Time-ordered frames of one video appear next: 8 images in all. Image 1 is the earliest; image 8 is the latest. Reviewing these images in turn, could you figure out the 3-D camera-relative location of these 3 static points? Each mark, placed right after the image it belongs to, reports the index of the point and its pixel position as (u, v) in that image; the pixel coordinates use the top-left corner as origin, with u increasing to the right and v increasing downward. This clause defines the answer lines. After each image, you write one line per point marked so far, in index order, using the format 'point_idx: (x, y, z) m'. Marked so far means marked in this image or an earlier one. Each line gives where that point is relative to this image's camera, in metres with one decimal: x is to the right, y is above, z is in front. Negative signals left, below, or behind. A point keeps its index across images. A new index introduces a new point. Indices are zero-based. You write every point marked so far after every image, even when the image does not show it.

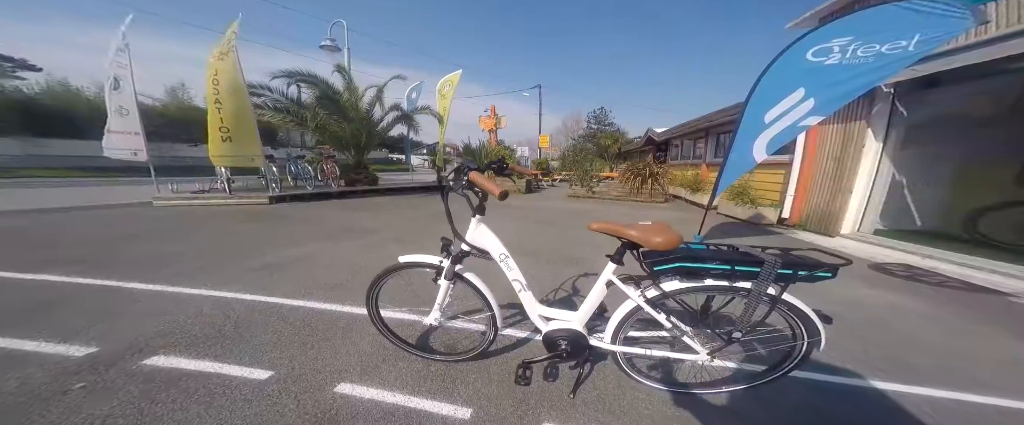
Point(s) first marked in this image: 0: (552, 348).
0: (+0.3, -1.0, +2.3) m
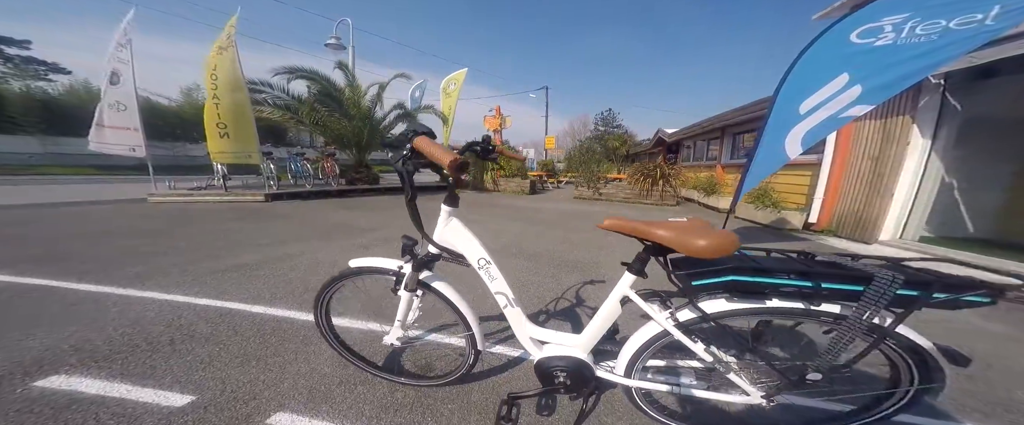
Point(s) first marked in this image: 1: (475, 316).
0: (+0.2, -1.0, +1.8) m
1: (-0.2, -0.6, +1.9) m
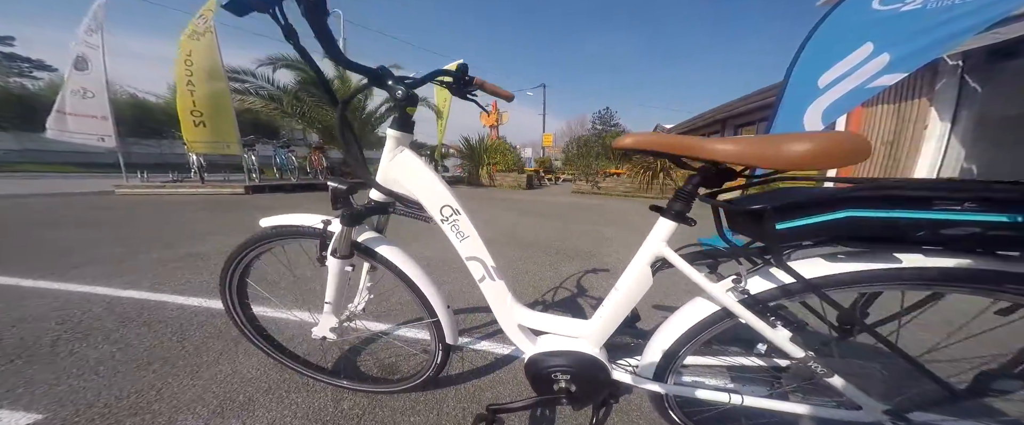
0: (+0.1, -0.7, +1.2) m
1: (-0.3, -0.4, +1.4) m
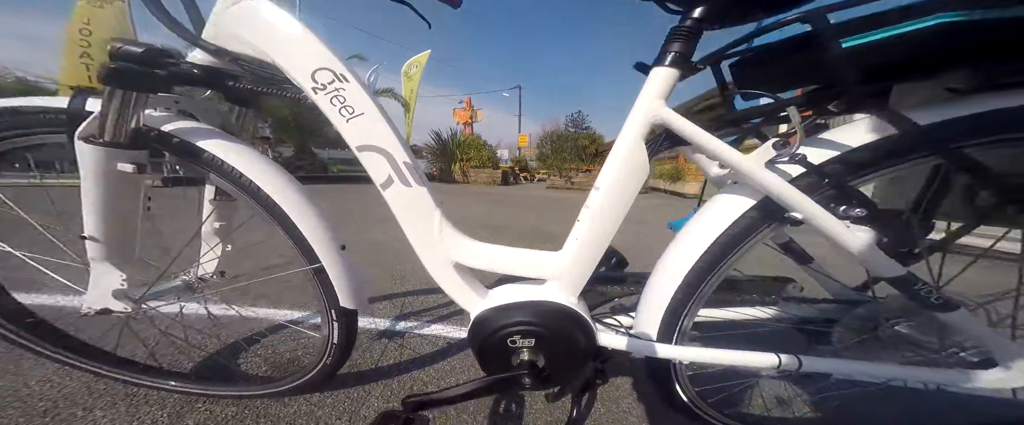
0: (-0.1, -0.4, +0.8) m
1: (-0.5, 0.0, +0.9) m
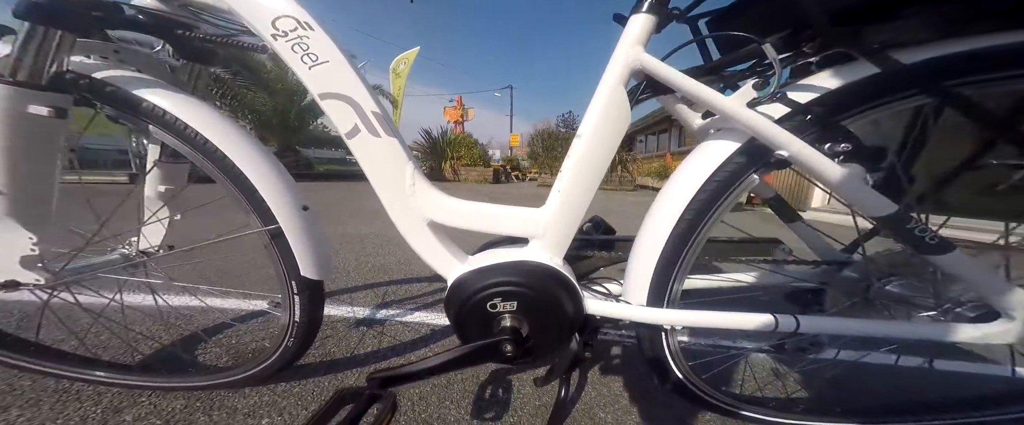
0: (-0.1, -0.3, +0.7) m
1: (-0.5, +0.1, +0.8) m
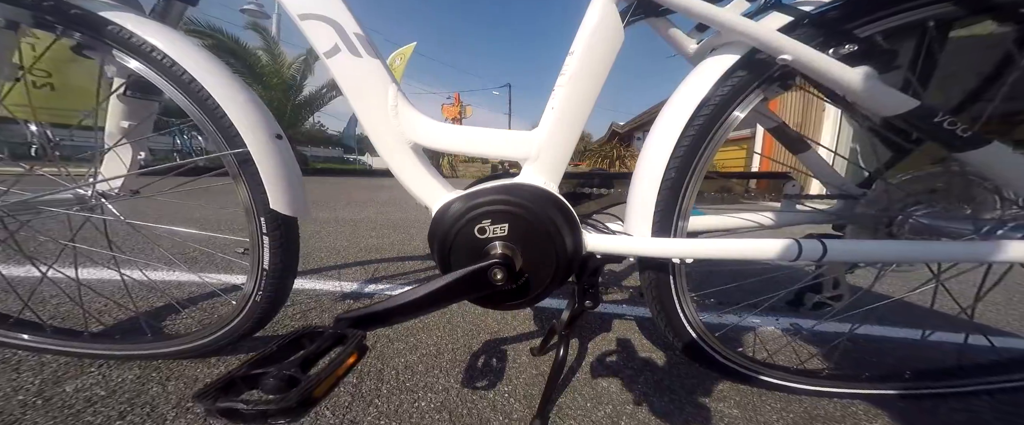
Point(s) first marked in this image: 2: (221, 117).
0: (-0.1, -0.1, +0.6) m
1: (-0.6, +0.2, +0.7) m
2: (-0.7, +0.2, +0.7) m
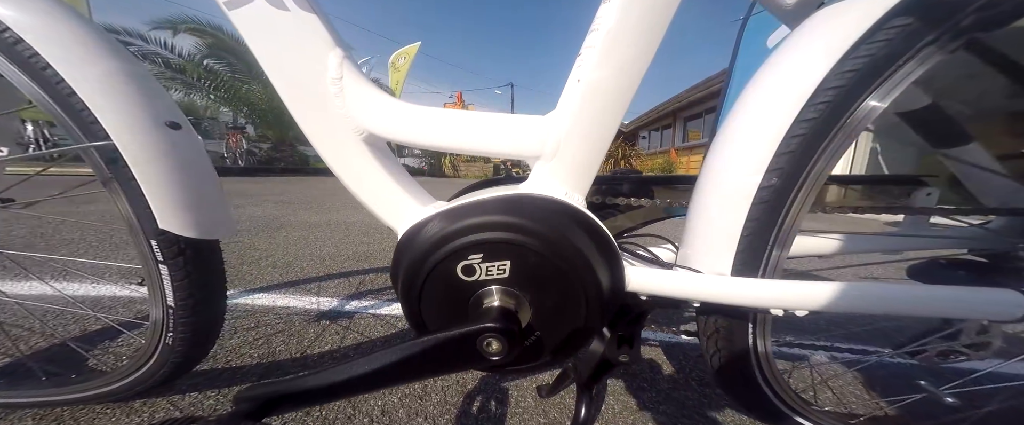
0: (-0.1, -0.1, +0.4) m
1: (-0.6, +0.2, +0.5) m
2: (-0.7, +0.2, +0.5) m
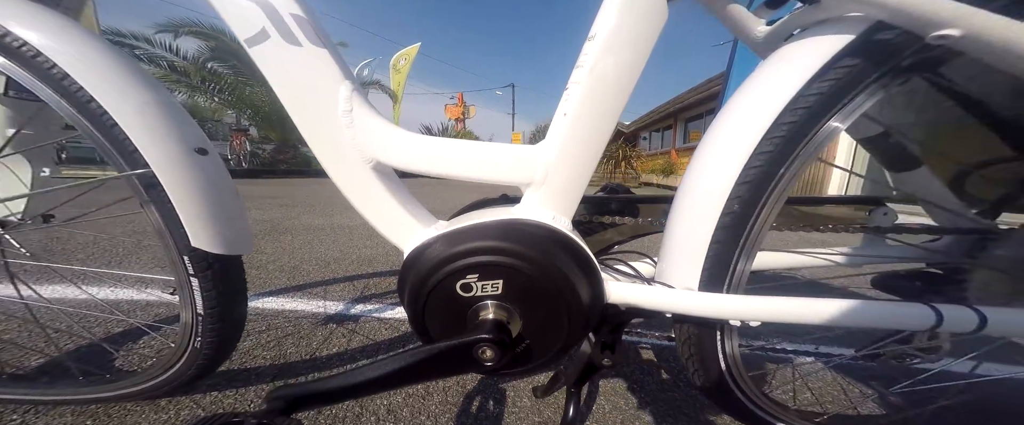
0: (-0.1, -0.2, +0.5) m
1: (-0.6, +0.2, +0.6) m
2: (-0.7, +0.1, +0.5) m
